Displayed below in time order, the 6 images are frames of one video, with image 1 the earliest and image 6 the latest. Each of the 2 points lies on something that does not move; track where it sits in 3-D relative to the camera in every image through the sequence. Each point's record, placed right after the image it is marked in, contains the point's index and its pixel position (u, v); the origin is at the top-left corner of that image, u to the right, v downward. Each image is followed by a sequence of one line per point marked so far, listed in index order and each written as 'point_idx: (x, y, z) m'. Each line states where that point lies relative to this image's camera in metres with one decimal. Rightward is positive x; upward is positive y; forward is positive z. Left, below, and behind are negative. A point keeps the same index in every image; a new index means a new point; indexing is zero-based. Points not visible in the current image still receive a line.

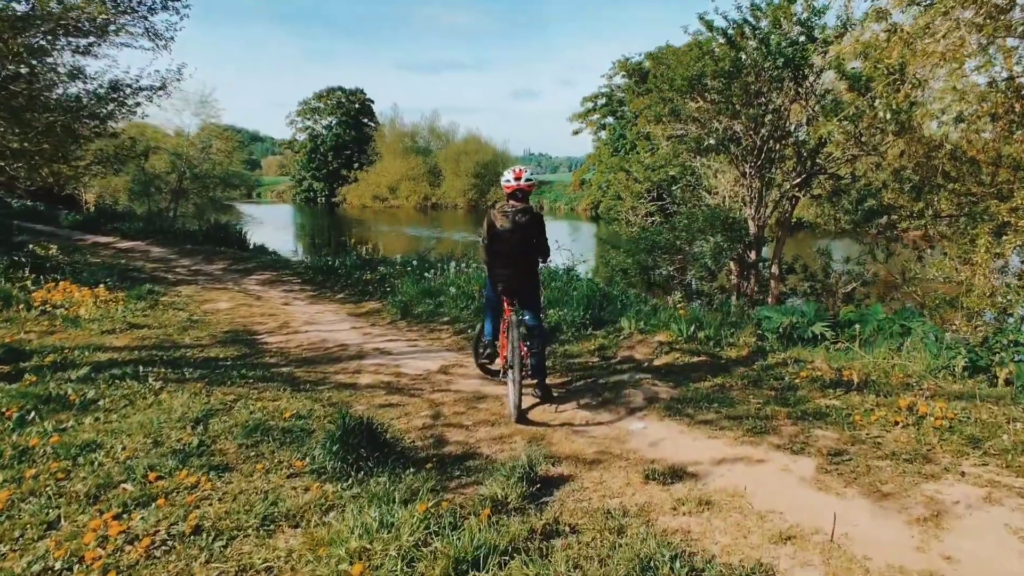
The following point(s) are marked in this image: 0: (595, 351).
0: (+0.8, -0.6, +7.2) m
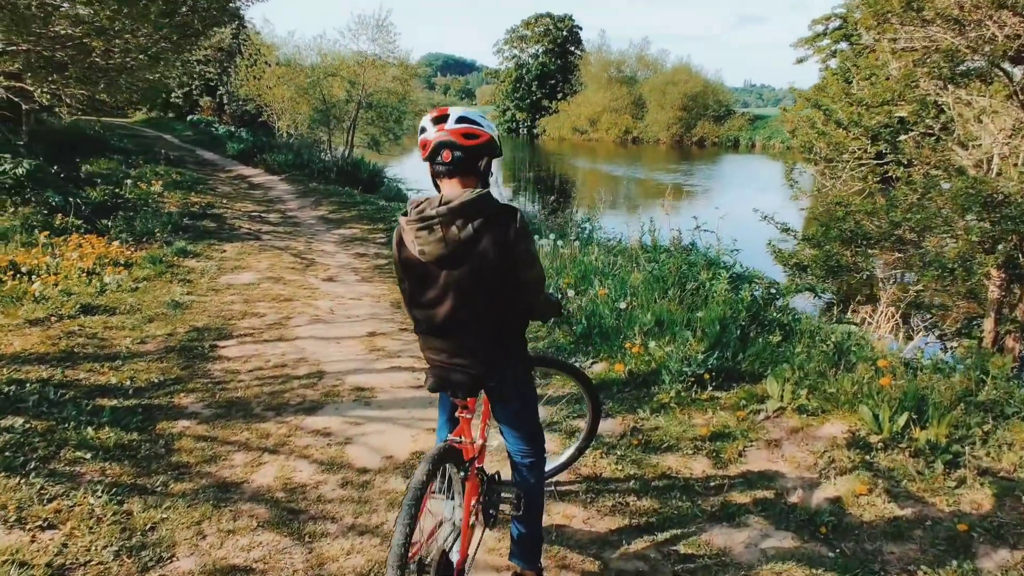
0: (+1.0, -0.8, +4.0) m
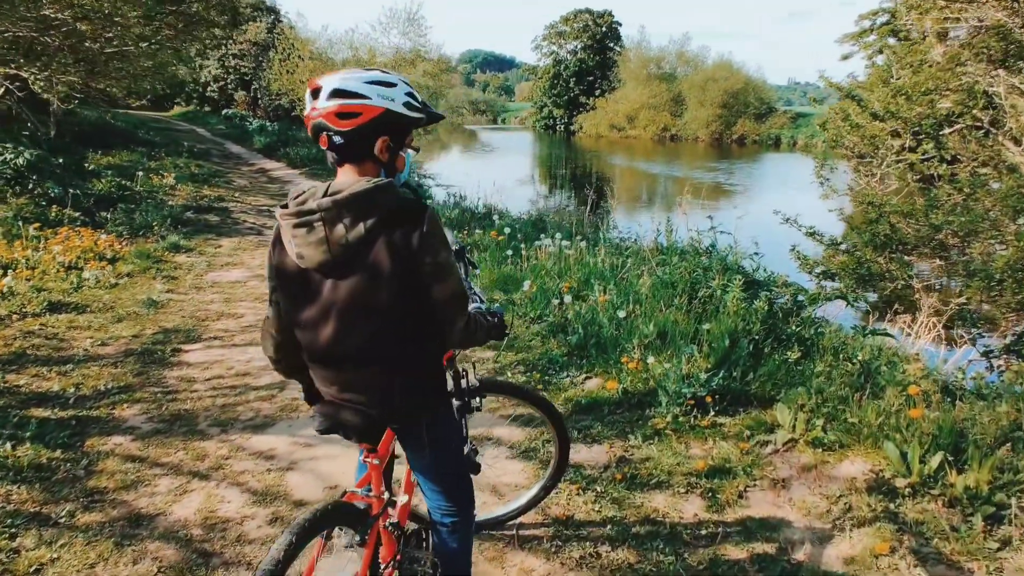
0: (+0.8, -0.9, +3.4) m
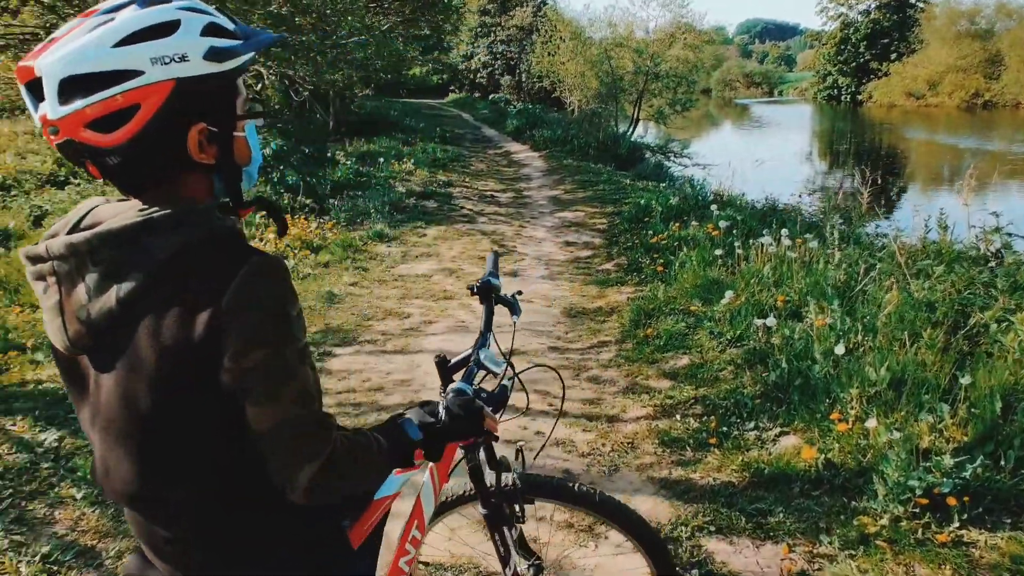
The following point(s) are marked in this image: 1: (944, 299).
0: (+1.1, -1.0, +2.2) m
1: (+2.4, 0.0, +4.2) m
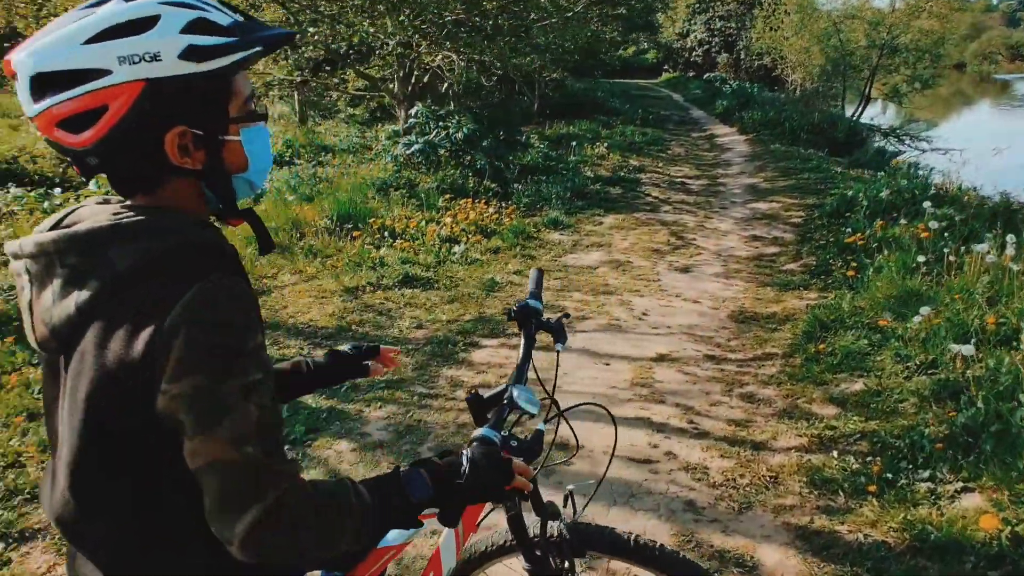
0: (+1.2, -1.2, +1.7) m
1: (+3.0, -0.2, +3.2) m
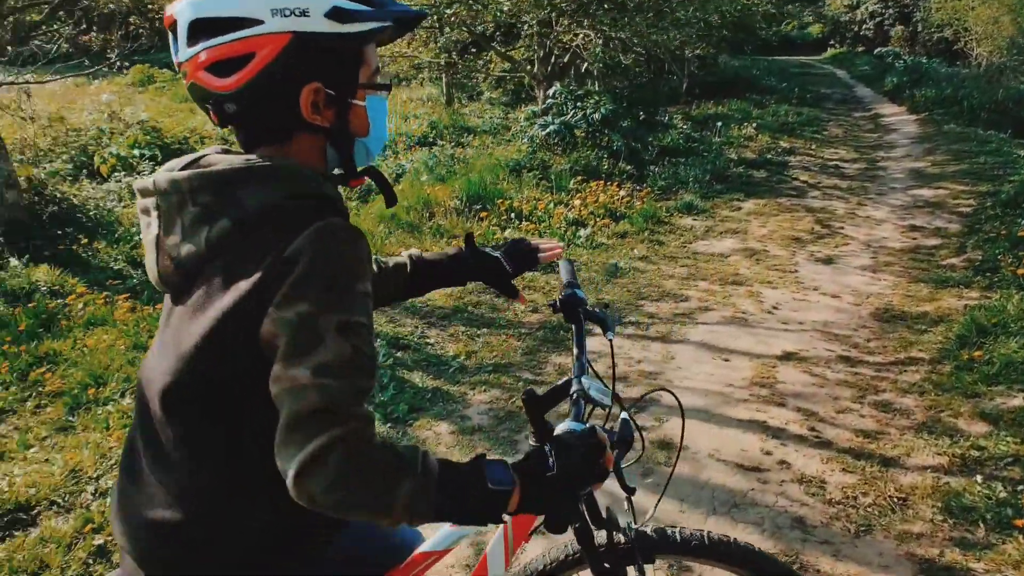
0: (+1.3, -1.2, +1.3) m
1: (+3.3, -0.3, +2.5) m
